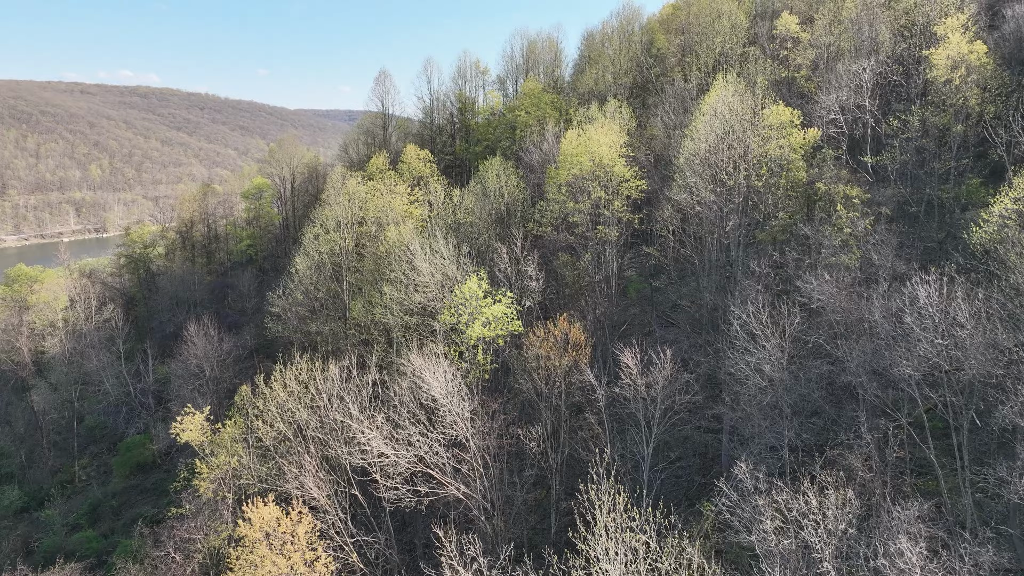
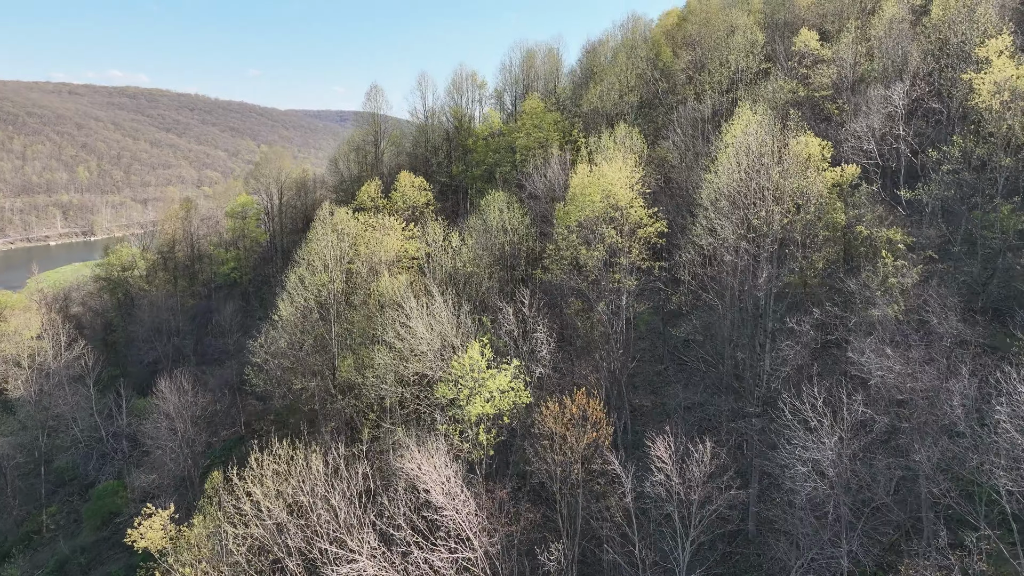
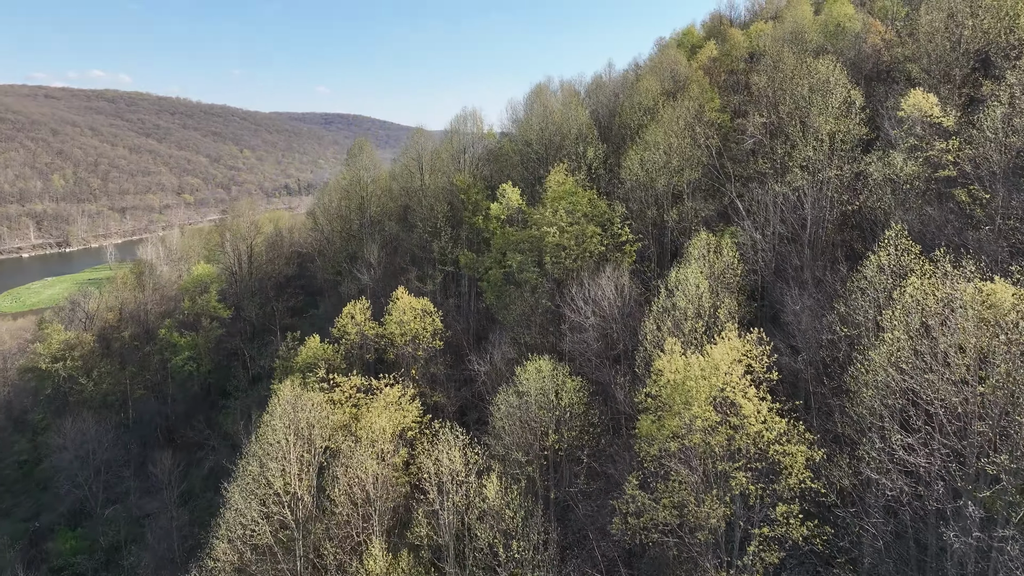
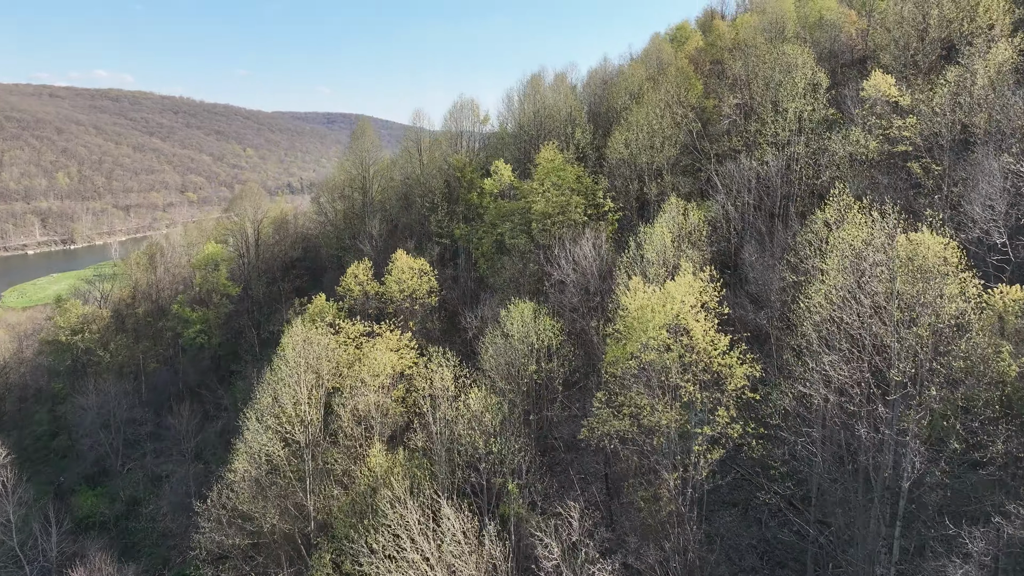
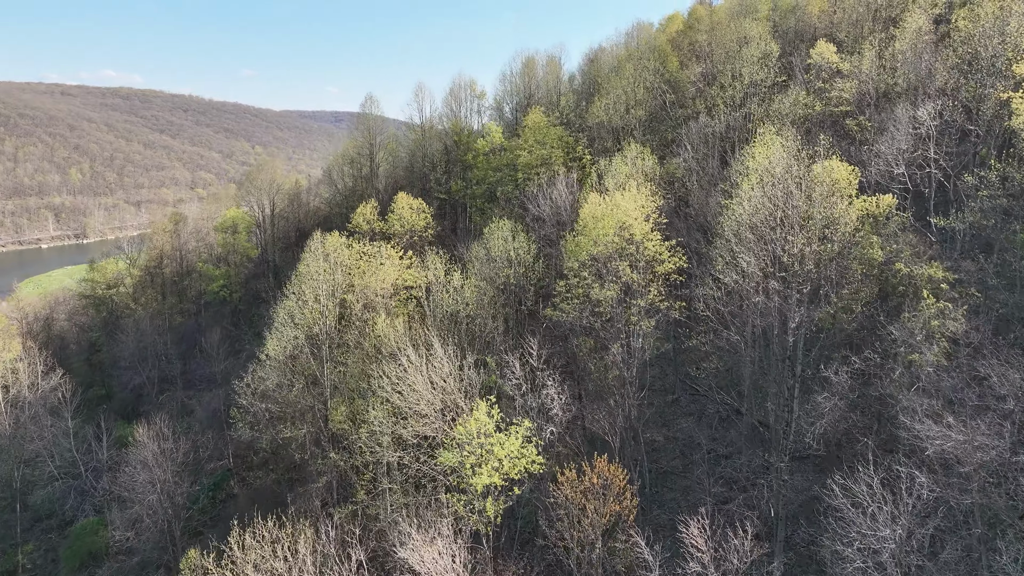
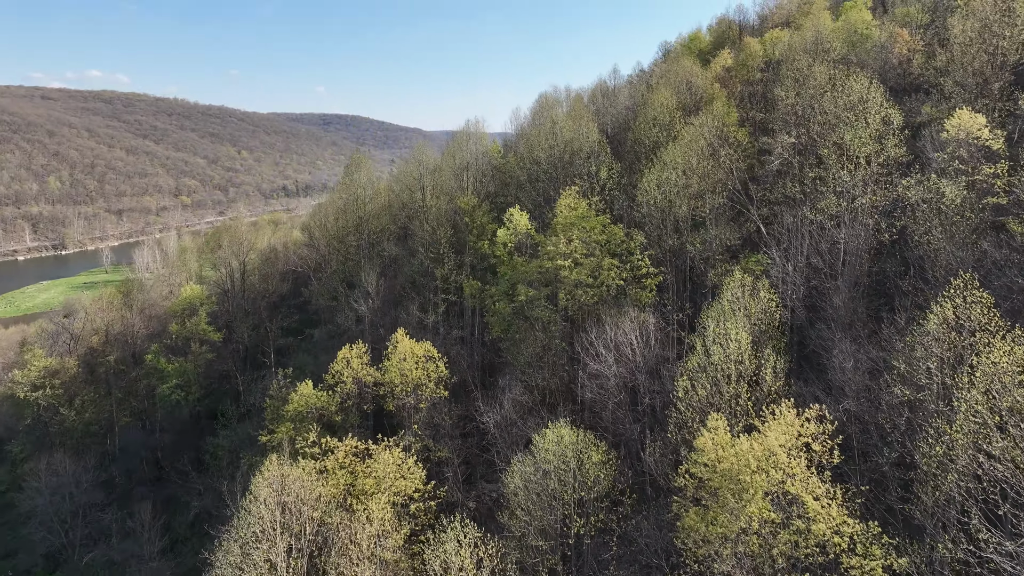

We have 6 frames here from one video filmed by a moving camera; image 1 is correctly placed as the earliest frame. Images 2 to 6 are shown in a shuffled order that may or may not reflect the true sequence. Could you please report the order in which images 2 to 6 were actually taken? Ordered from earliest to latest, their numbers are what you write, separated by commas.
2, 5, 4, 3, 6
